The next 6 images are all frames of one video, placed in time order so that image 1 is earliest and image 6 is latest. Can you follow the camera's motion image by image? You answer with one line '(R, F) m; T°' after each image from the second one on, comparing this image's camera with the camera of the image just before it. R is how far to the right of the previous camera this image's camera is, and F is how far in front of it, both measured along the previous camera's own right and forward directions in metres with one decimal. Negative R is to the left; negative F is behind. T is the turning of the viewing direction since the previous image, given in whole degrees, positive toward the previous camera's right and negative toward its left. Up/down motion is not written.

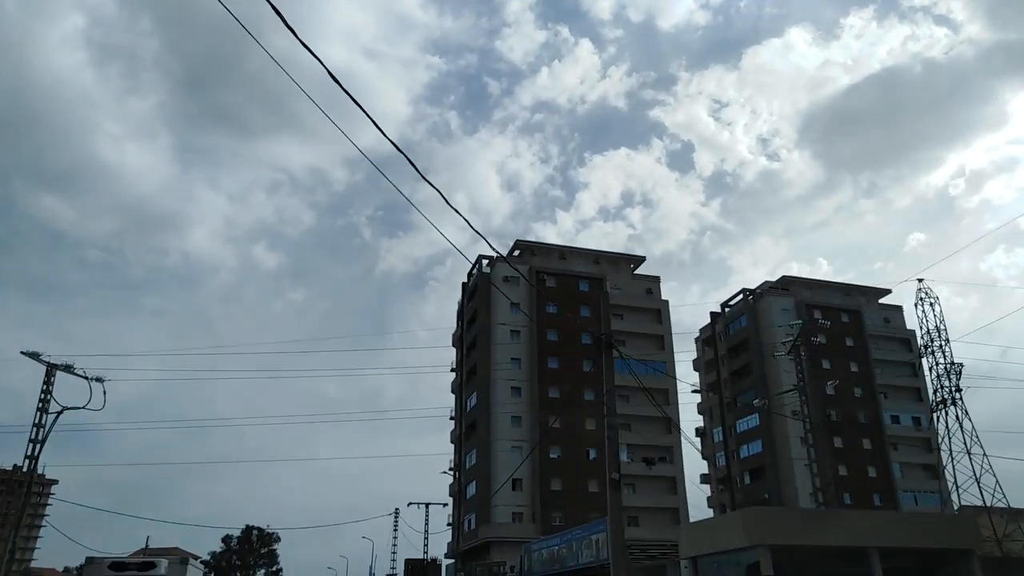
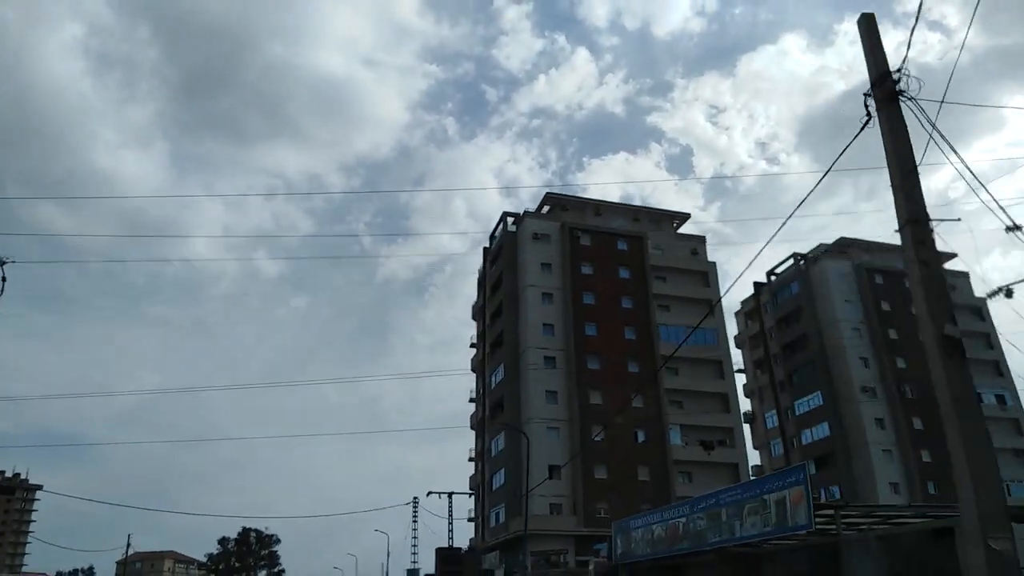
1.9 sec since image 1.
(-2.4, +8.1) m; 0°
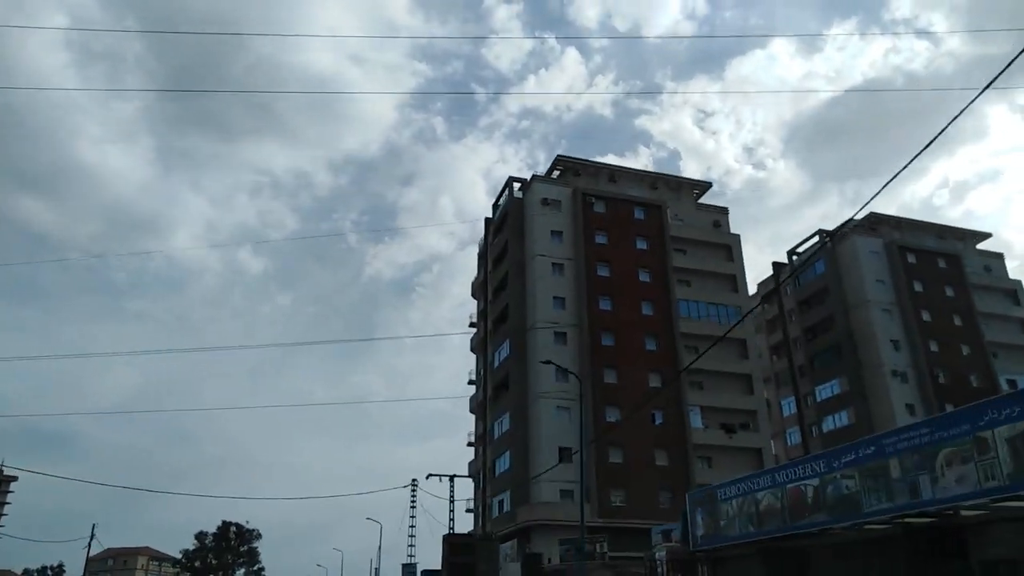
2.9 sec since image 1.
(-1.3, +5.1) m; +1°
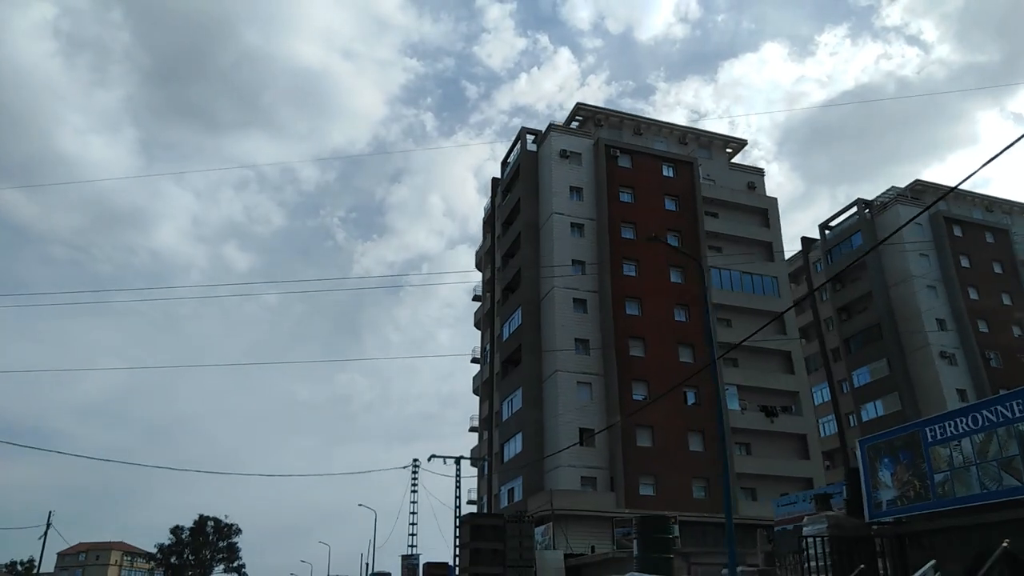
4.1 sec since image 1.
(-1.4, +6.1) m; +1°
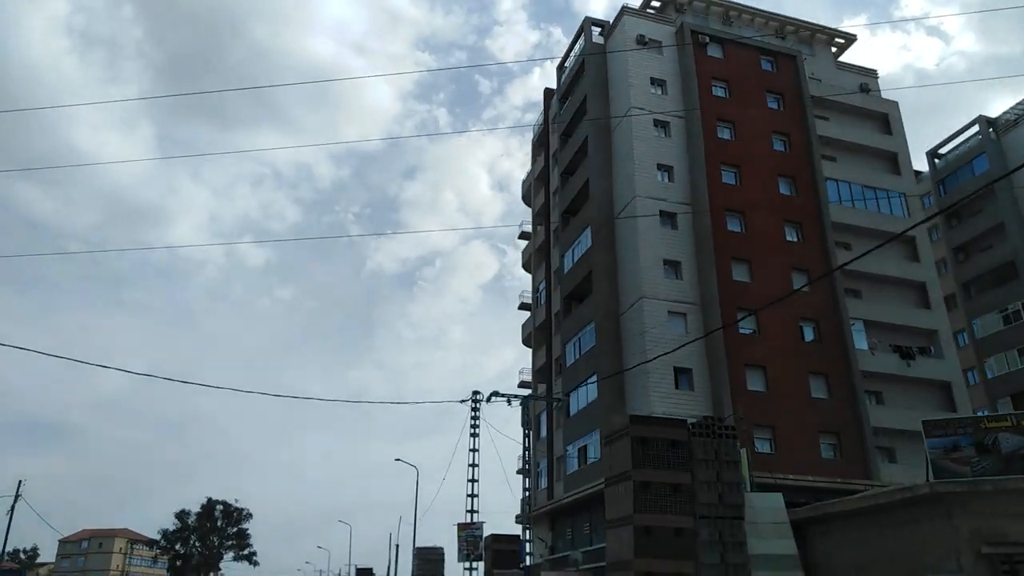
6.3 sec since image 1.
(-2.6, +8.6) m; -1°
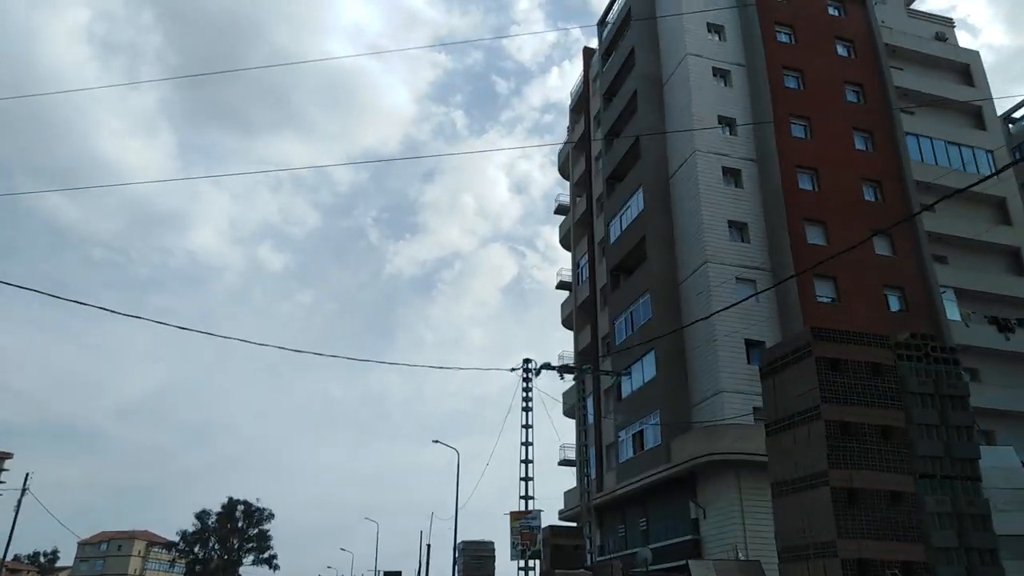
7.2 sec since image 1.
(-1.1, +3.6) m; -1°
